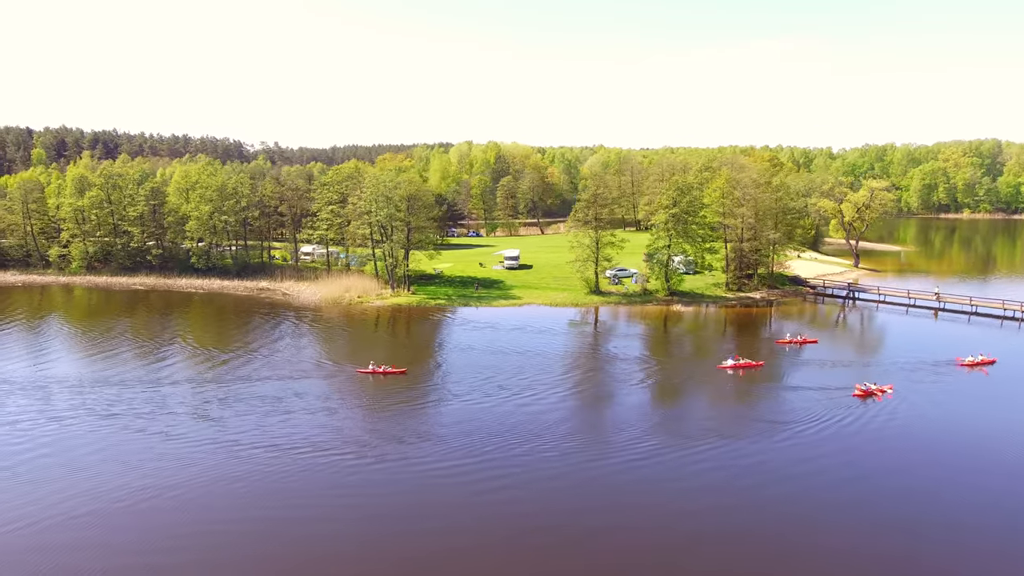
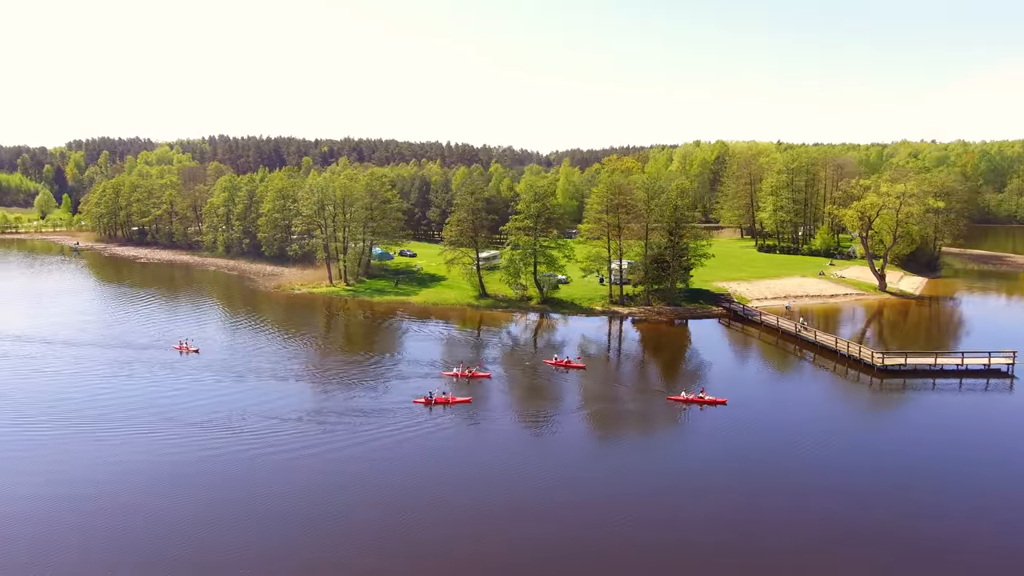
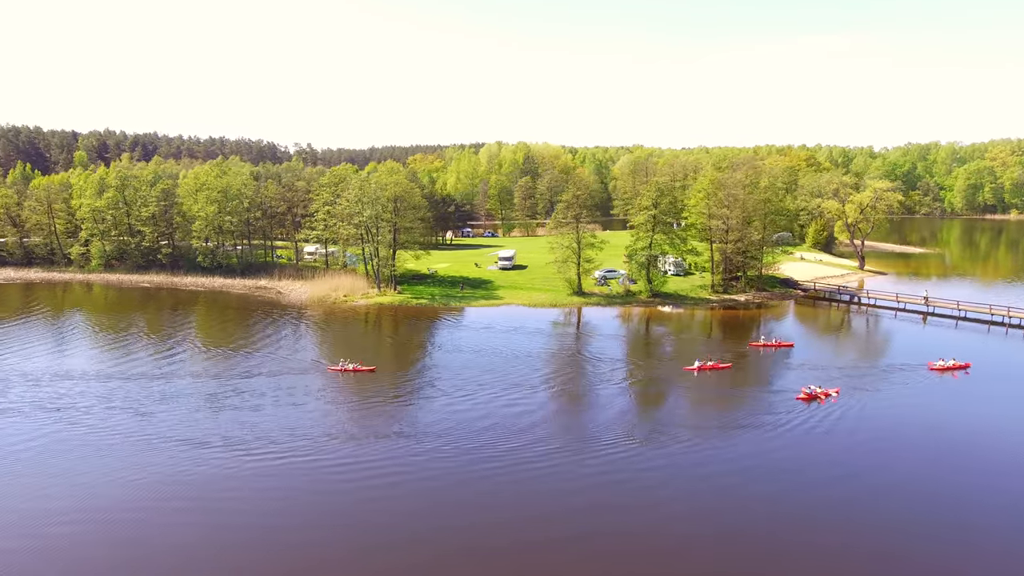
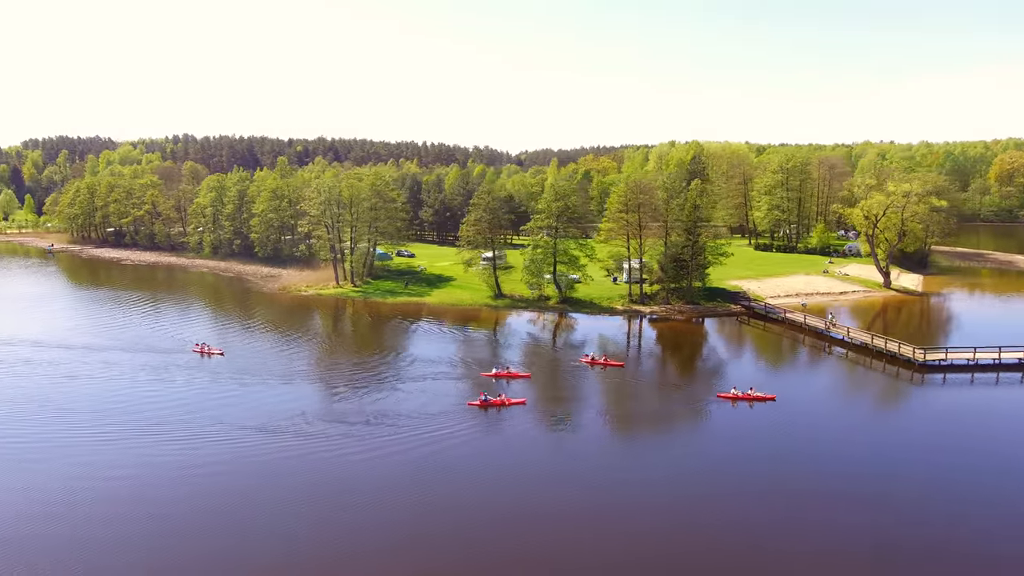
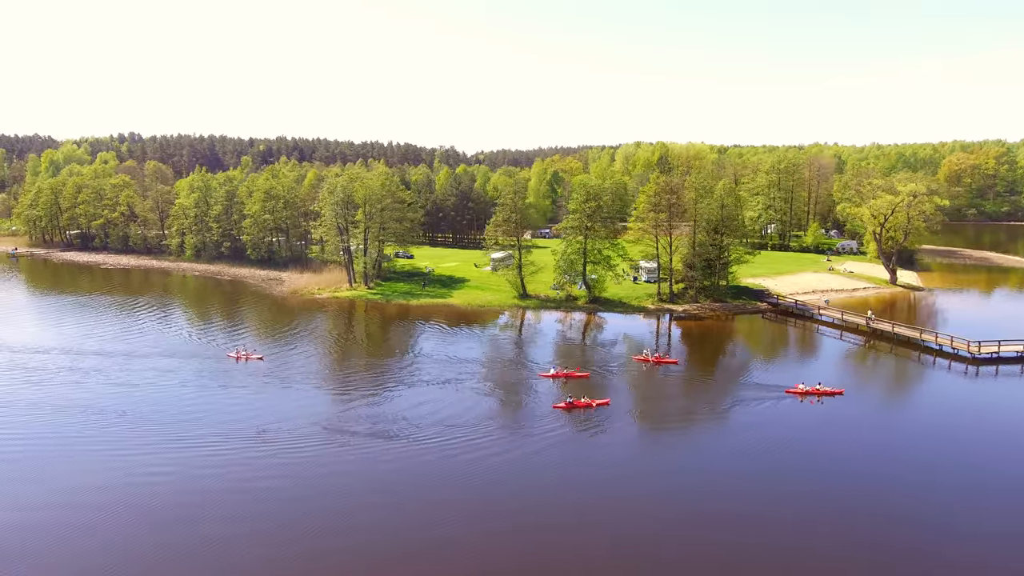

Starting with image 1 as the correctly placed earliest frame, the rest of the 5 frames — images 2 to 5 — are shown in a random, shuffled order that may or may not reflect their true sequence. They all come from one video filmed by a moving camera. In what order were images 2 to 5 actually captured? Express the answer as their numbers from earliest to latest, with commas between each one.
3, 5, 4, 2
